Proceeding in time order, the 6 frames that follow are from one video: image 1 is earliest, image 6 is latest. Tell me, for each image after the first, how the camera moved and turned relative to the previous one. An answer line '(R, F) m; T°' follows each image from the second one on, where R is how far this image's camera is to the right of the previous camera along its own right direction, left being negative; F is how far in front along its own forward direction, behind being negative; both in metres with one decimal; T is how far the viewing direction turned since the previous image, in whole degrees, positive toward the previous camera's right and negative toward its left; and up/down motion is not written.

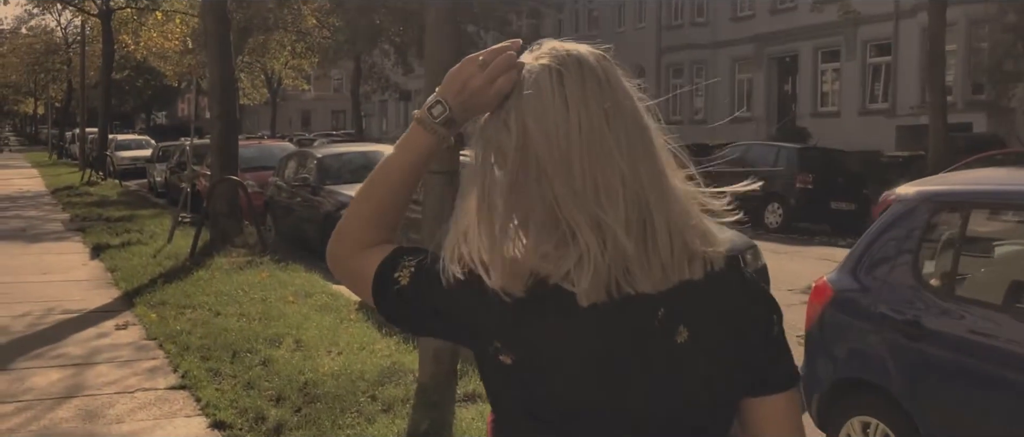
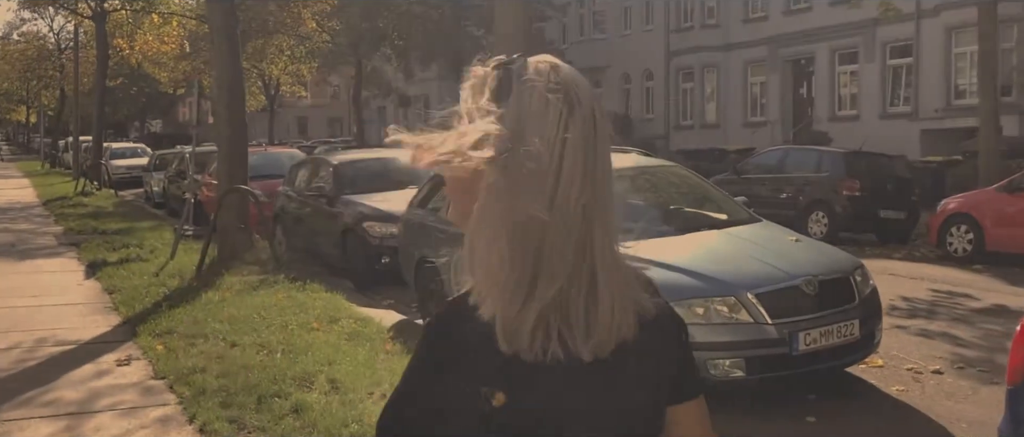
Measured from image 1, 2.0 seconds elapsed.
(-0.5, +1.0) m; 0°
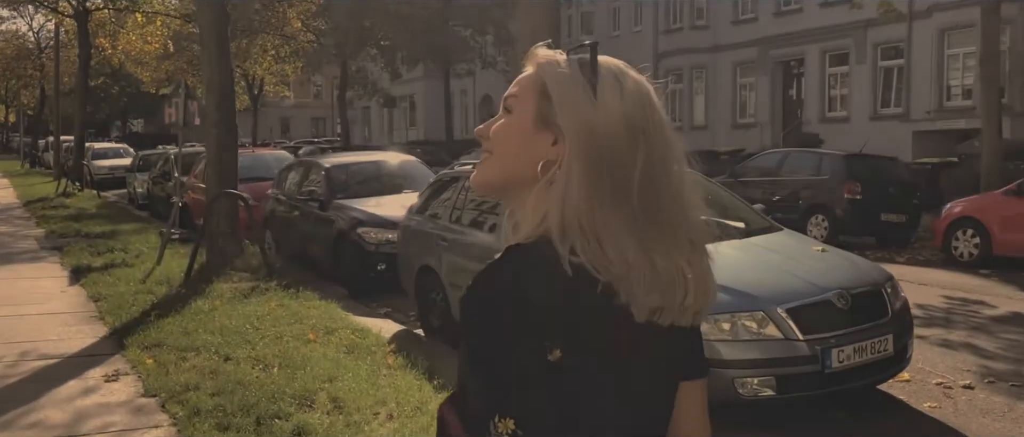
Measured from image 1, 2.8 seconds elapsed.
(-0.2, +0.3) m; +1°
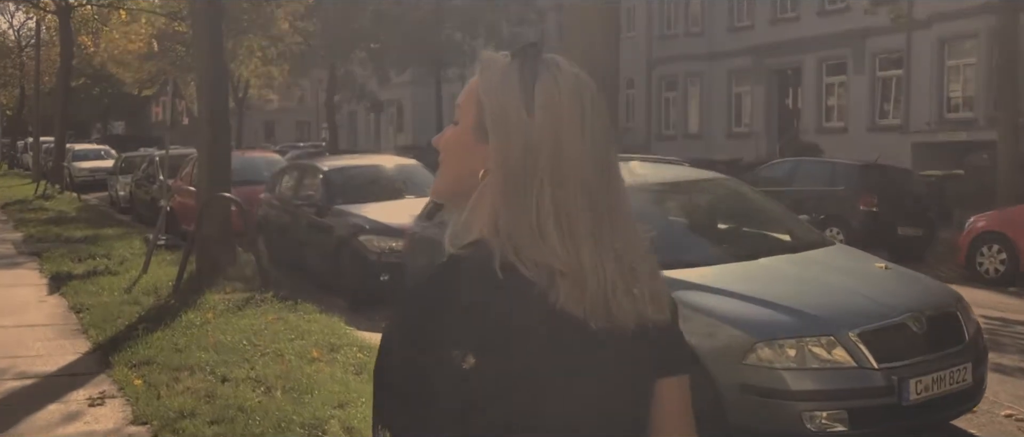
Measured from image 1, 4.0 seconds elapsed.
(-0.3, +0.6) m; +1°
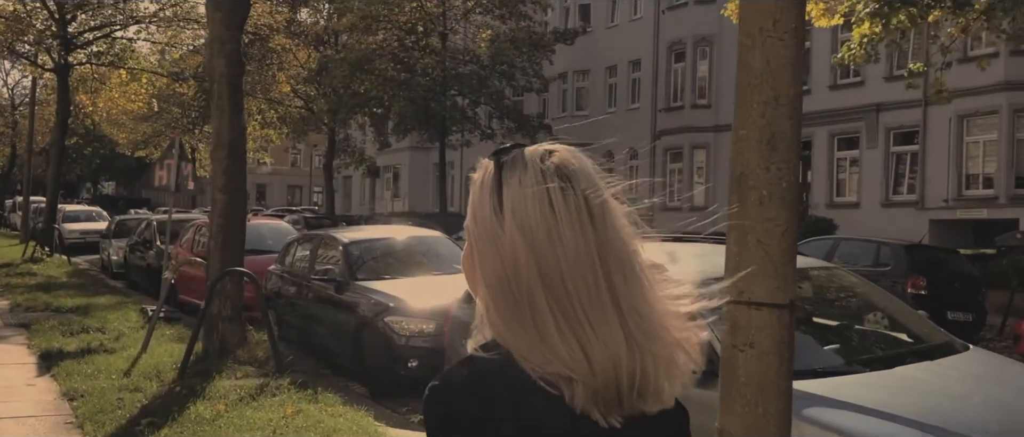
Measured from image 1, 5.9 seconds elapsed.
(-0.5, +0.8) m; +1°
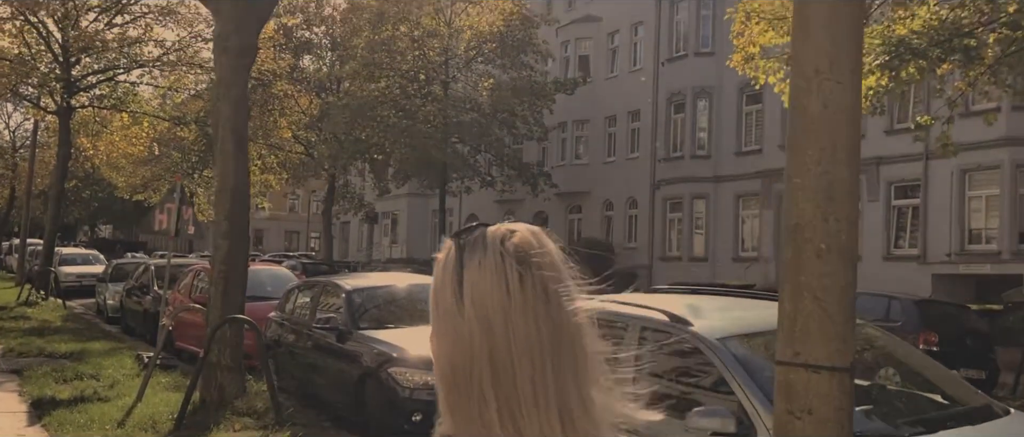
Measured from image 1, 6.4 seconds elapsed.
(-0.1, +0.2) m; 0°
